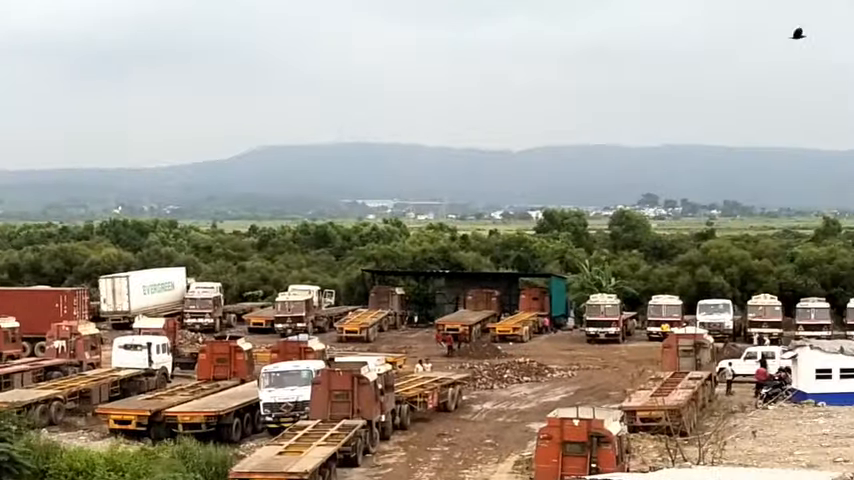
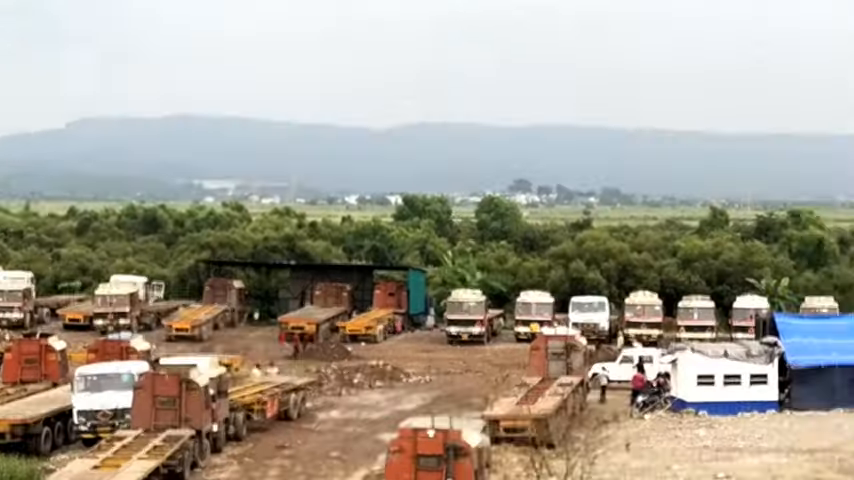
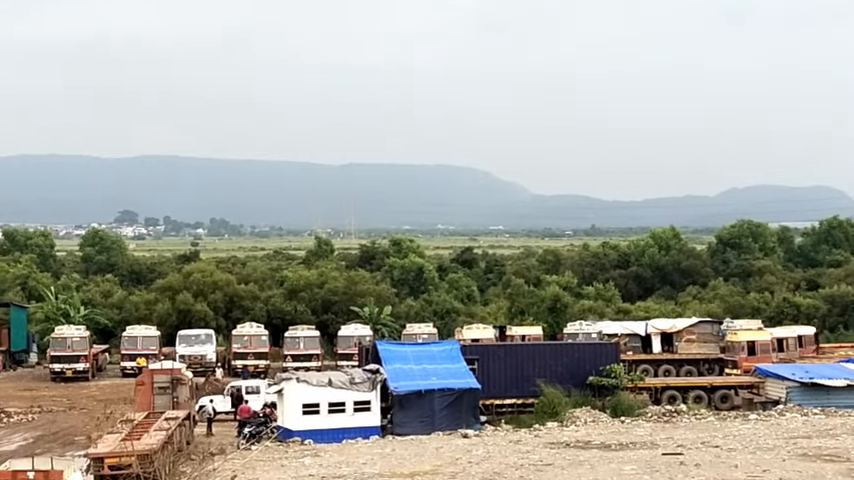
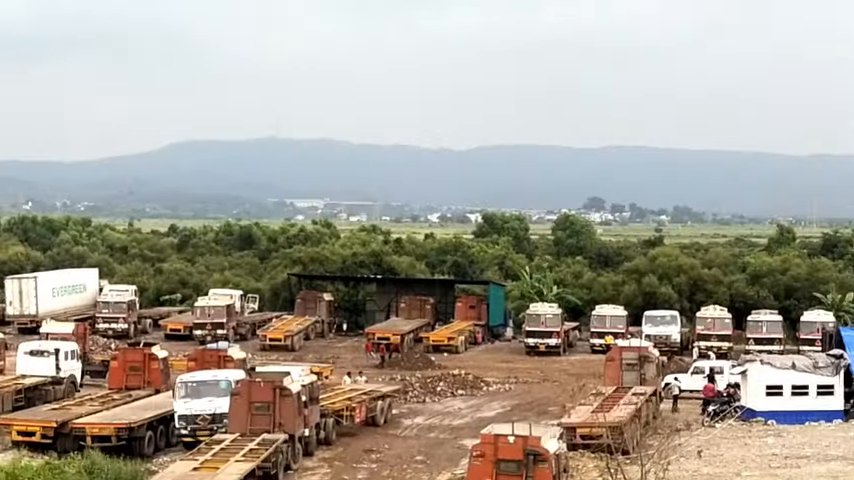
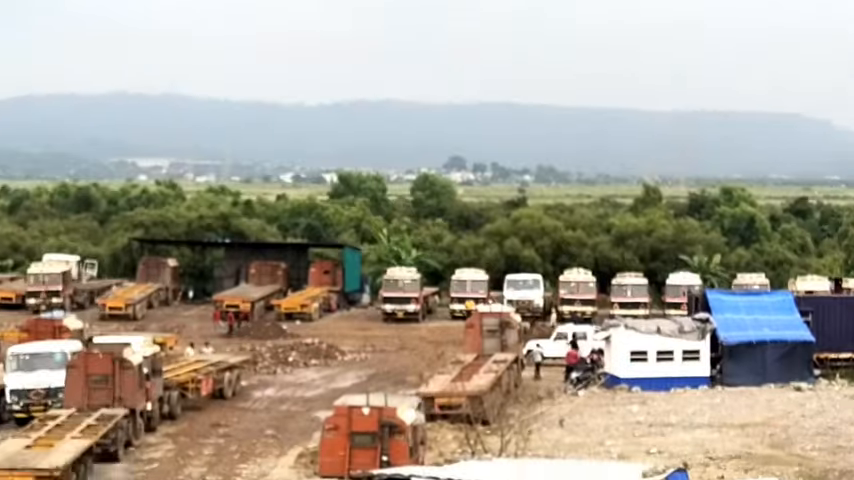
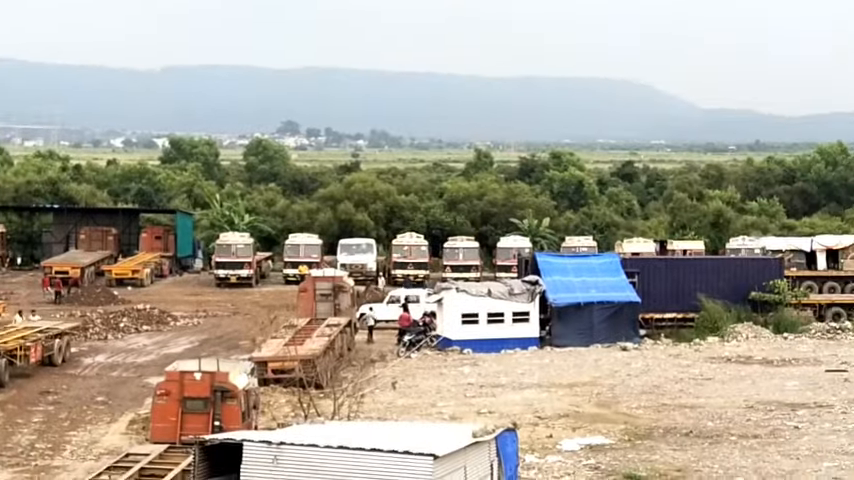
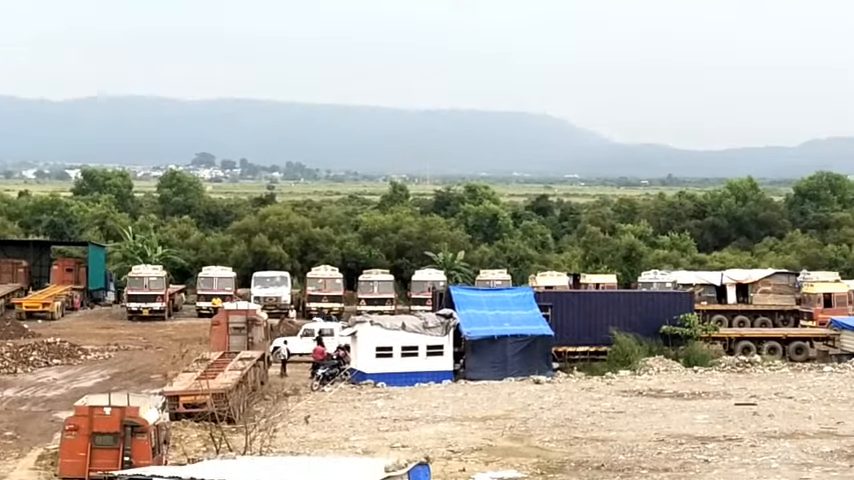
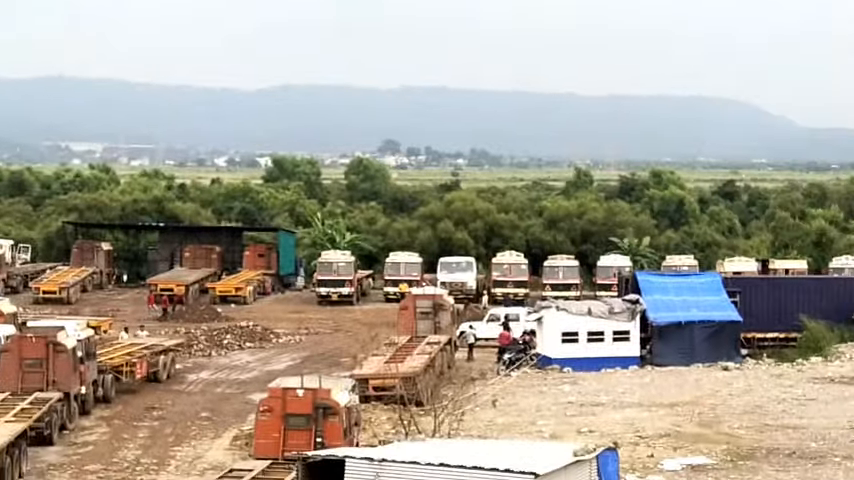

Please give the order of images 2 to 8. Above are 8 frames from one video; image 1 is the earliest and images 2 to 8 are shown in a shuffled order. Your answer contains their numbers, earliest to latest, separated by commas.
4, 2, 5, 8, 6, 7, 3
